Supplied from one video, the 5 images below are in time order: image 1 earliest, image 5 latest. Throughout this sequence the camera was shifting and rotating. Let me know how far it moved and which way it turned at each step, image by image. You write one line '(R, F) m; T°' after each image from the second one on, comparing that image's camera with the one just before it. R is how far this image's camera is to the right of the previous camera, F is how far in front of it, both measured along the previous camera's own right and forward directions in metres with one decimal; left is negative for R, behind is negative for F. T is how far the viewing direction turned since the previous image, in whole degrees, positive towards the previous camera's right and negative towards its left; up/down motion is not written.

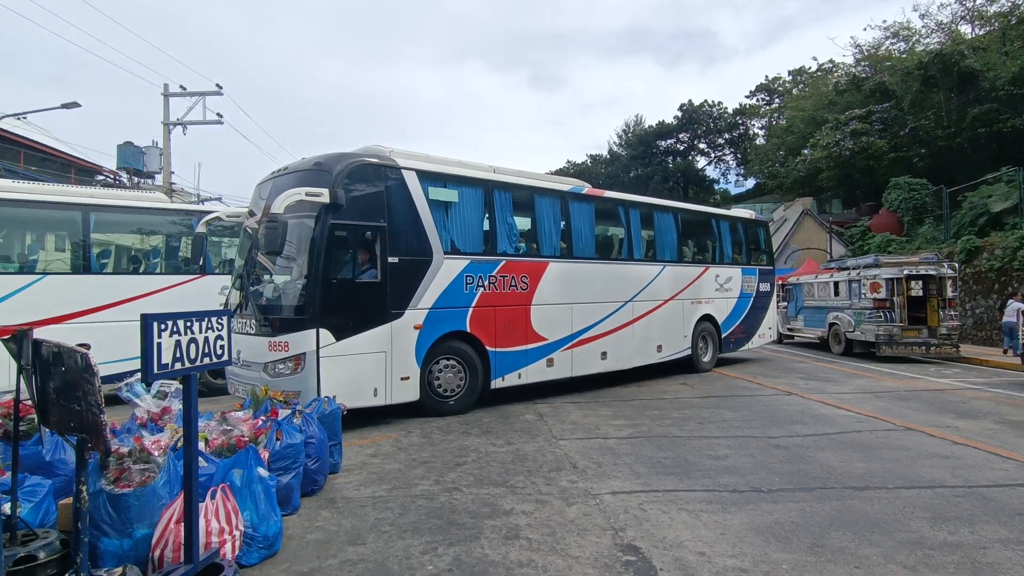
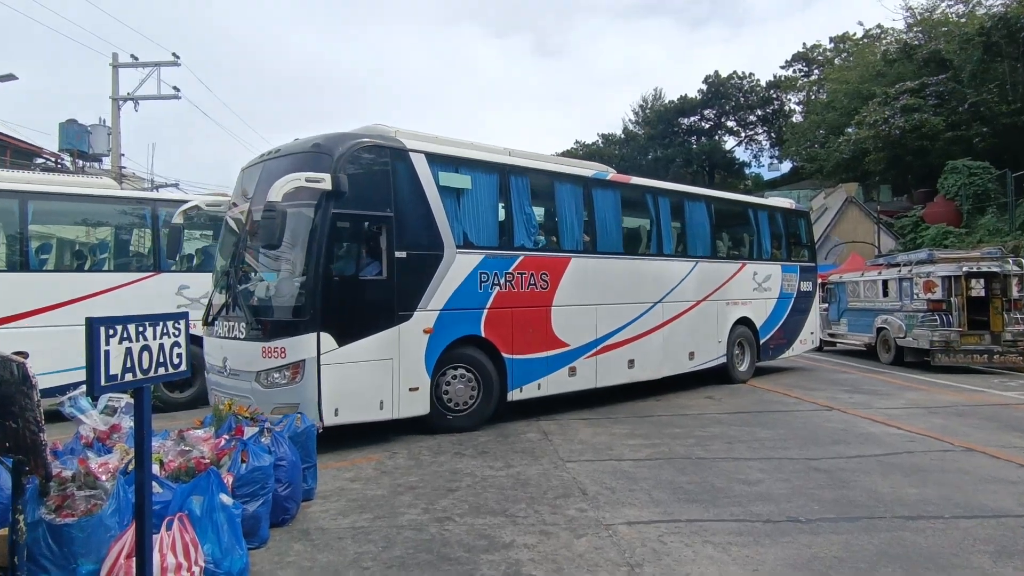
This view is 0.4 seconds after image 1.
(0.0, +0.9) m; 0°
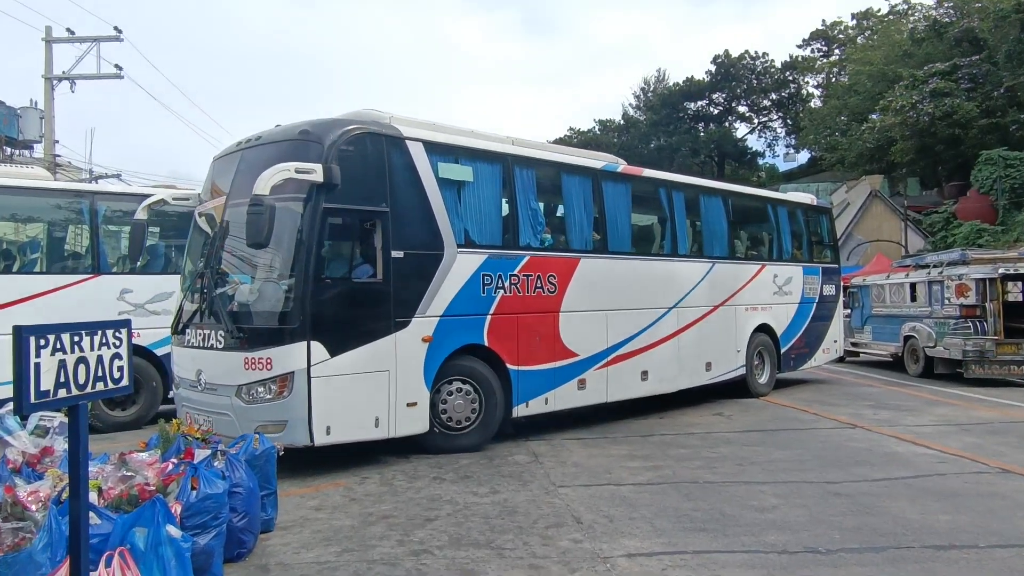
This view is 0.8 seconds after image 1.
(0.0, +0.6) m; +1°
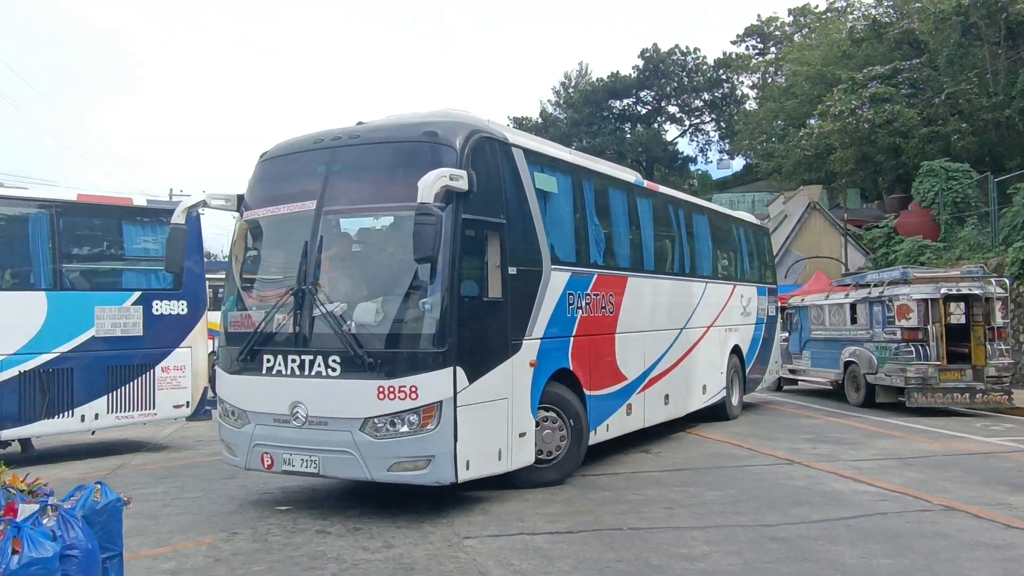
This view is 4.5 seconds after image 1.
(+0.2, +0.7) m; +5°
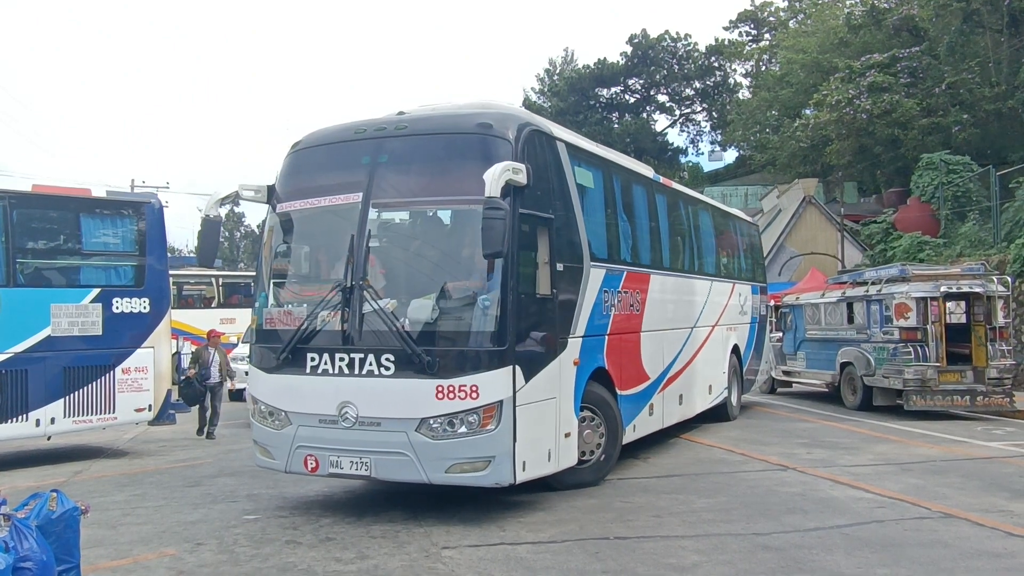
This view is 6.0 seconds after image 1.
(+0.1, +0.2) m; +1°
